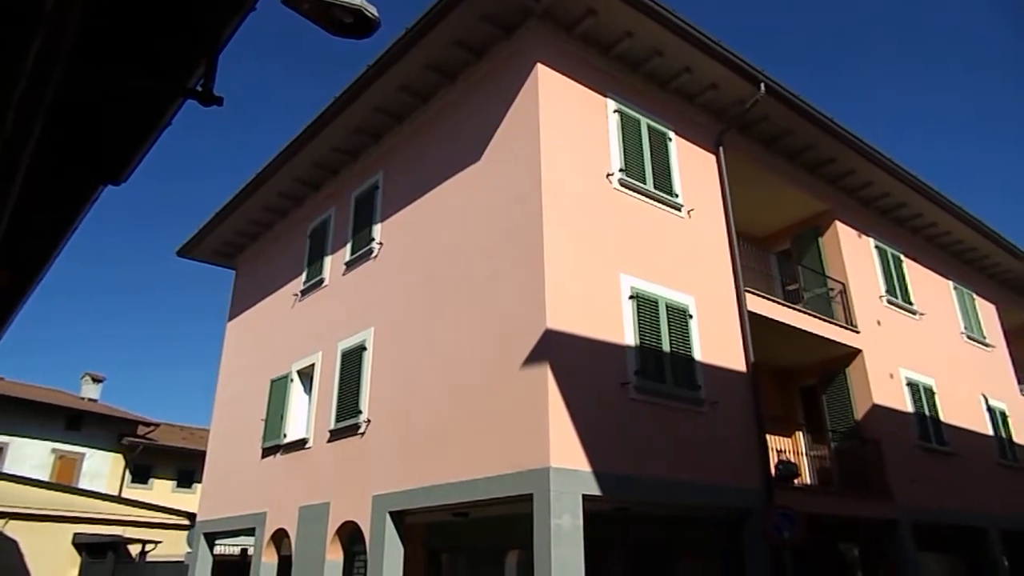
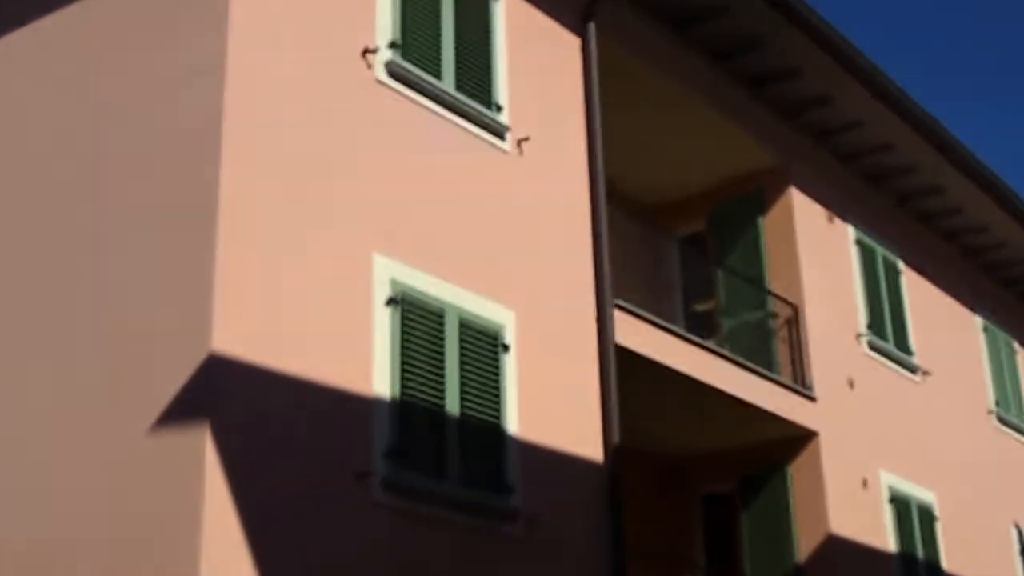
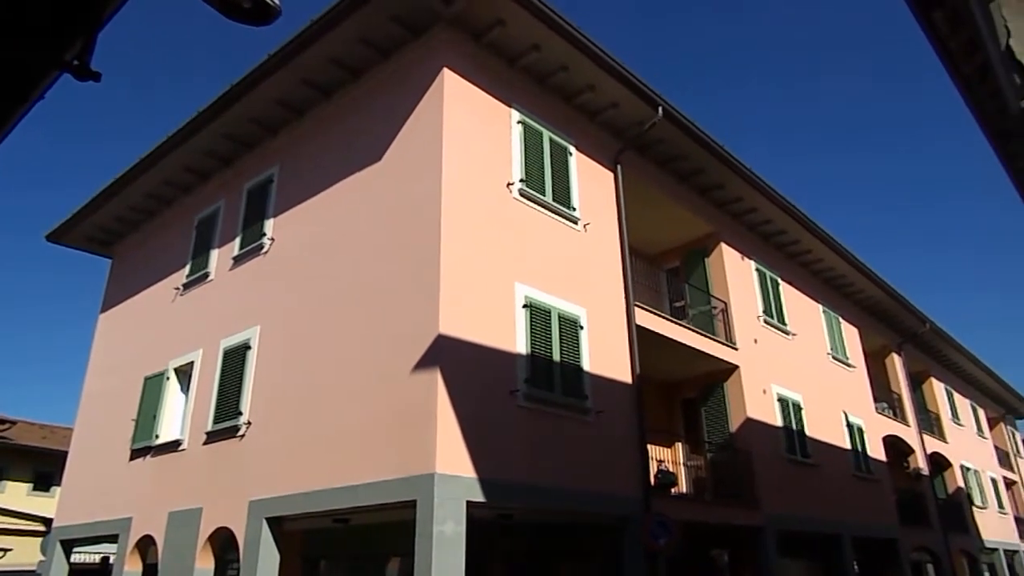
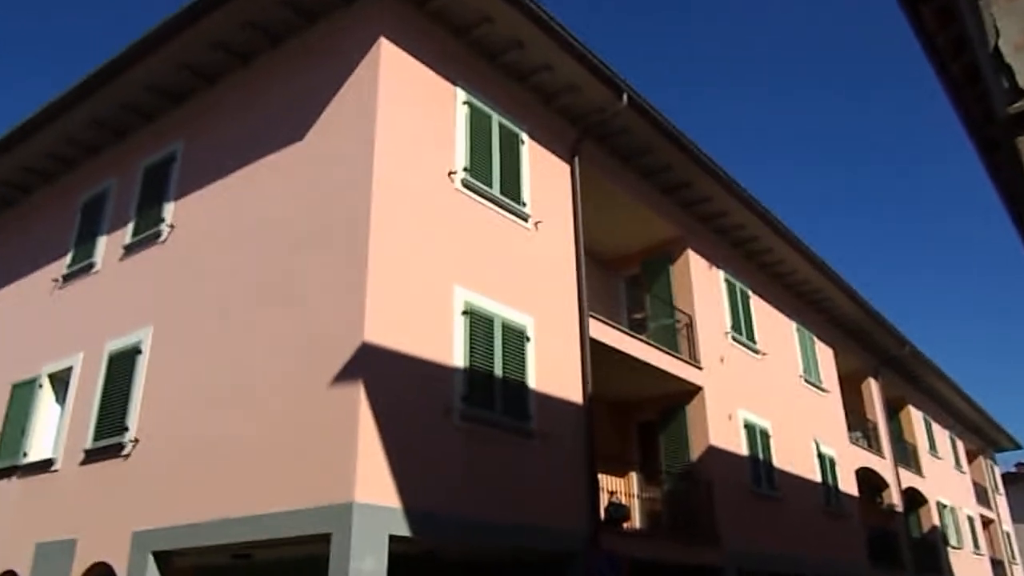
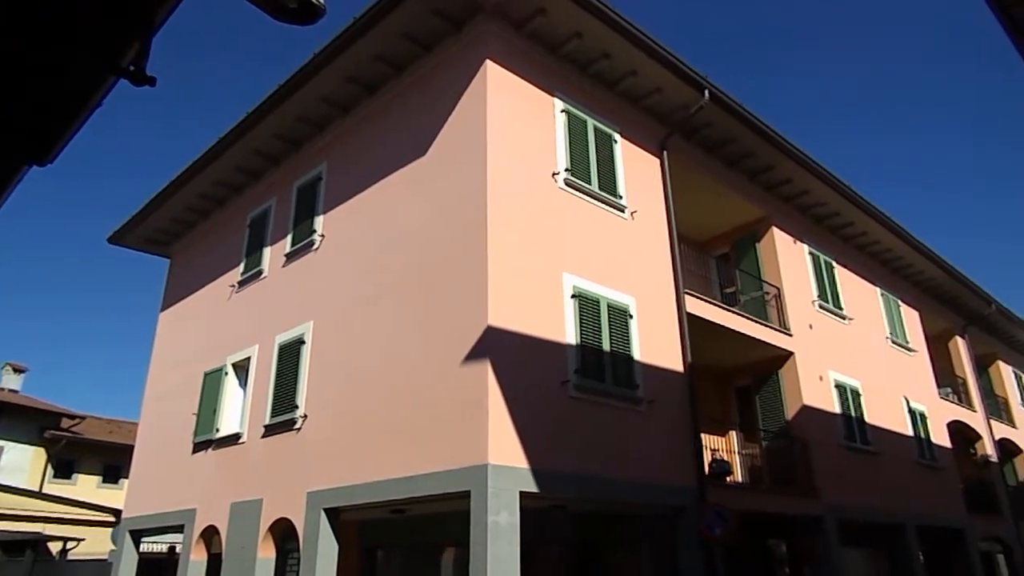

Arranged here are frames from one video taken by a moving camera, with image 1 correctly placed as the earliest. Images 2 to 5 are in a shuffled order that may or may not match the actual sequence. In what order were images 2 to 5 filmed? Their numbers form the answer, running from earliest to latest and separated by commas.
5, 3, 4, 2
